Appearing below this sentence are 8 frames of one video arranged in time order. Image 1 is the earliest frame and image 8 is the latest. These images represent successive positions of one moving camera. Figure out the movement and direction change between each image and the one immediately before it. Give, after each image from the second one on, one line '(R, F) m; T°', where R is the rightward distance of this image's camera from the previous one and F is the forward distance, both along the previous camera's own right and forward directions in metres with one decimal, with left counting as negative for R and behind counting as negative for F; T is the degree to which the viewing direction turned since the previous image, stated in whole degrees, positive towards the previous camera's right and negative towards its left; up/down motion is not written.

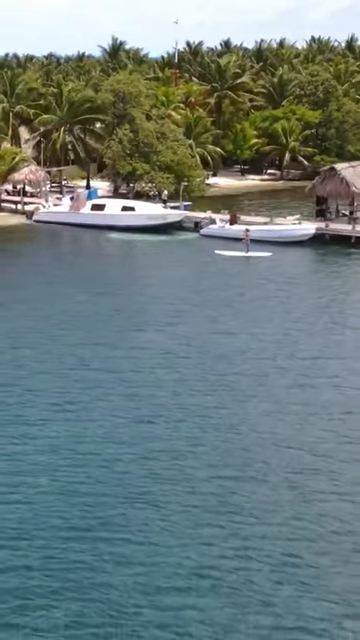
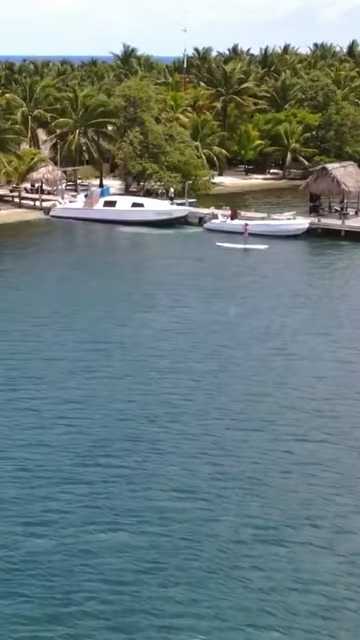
(+0.3, -3.4) m; -1°
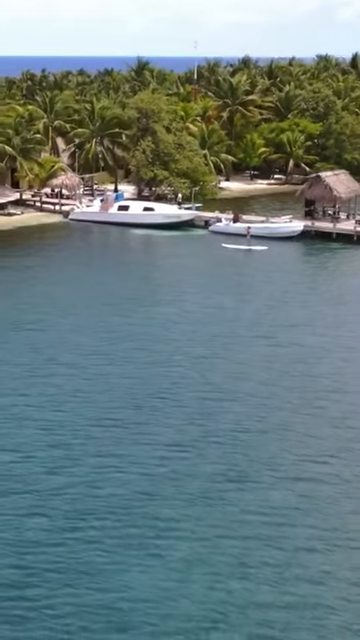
(+0.3, -4.1) m; -1°
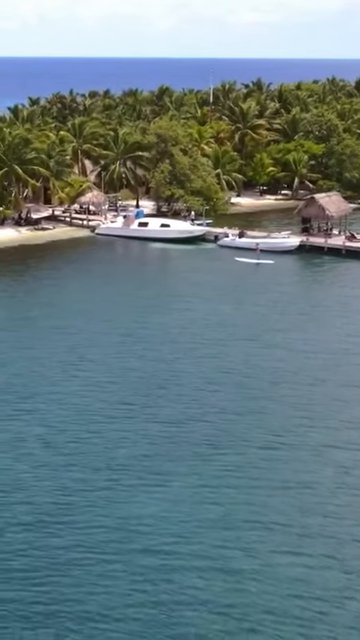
(+0.5, -6.5) m; -1°
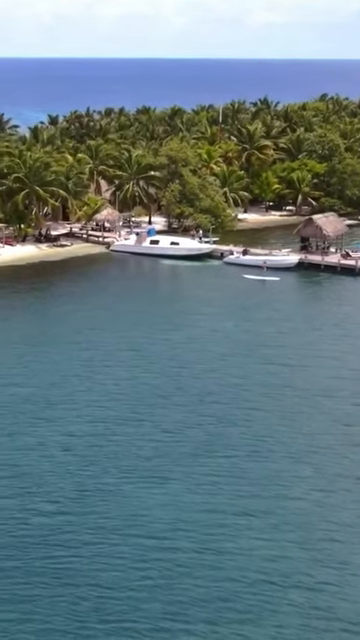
(+0.3, -4.2) m; -1°
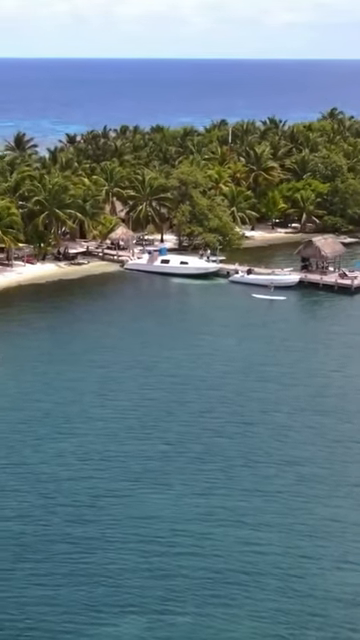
(+0.4, -4.2) m; -1°
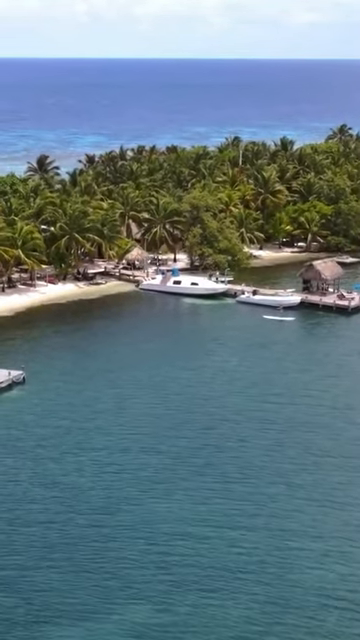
(+0.4, -4.8) m; -1°
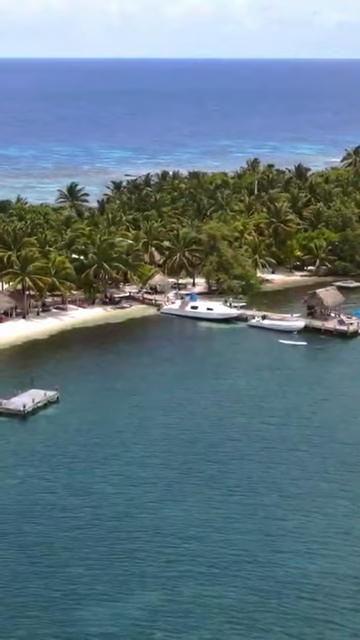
(+0.6, -7.3) m; -1°
